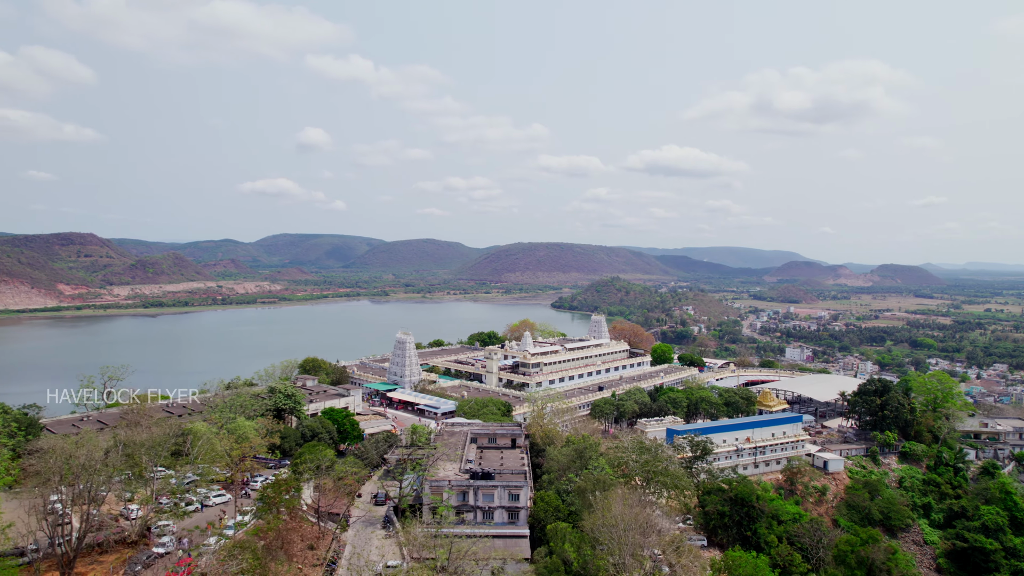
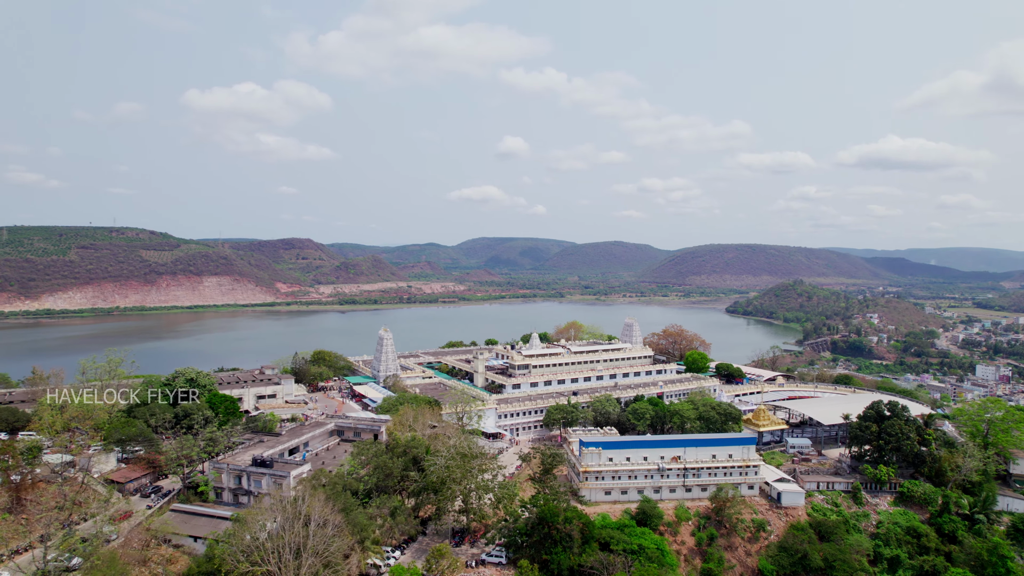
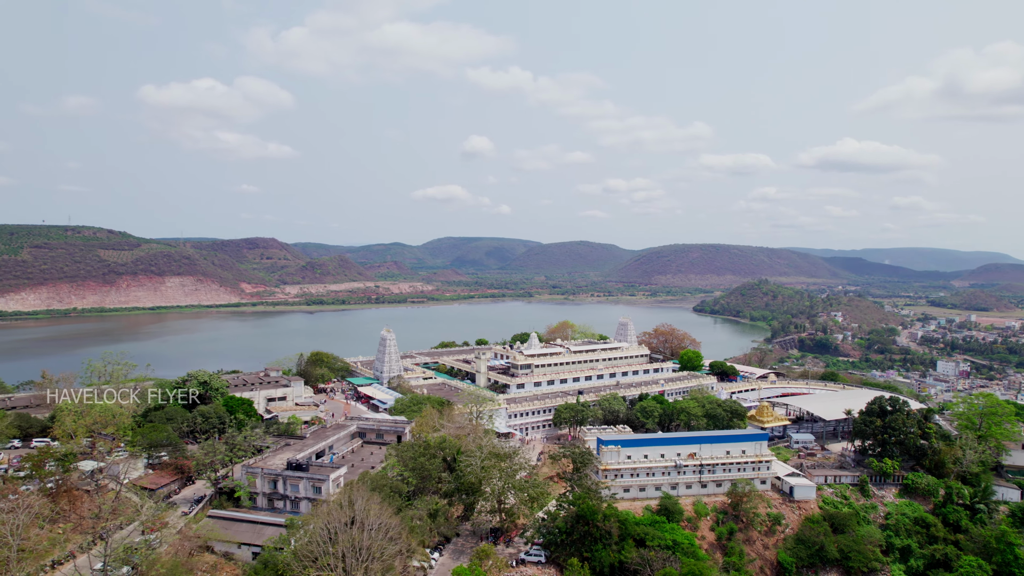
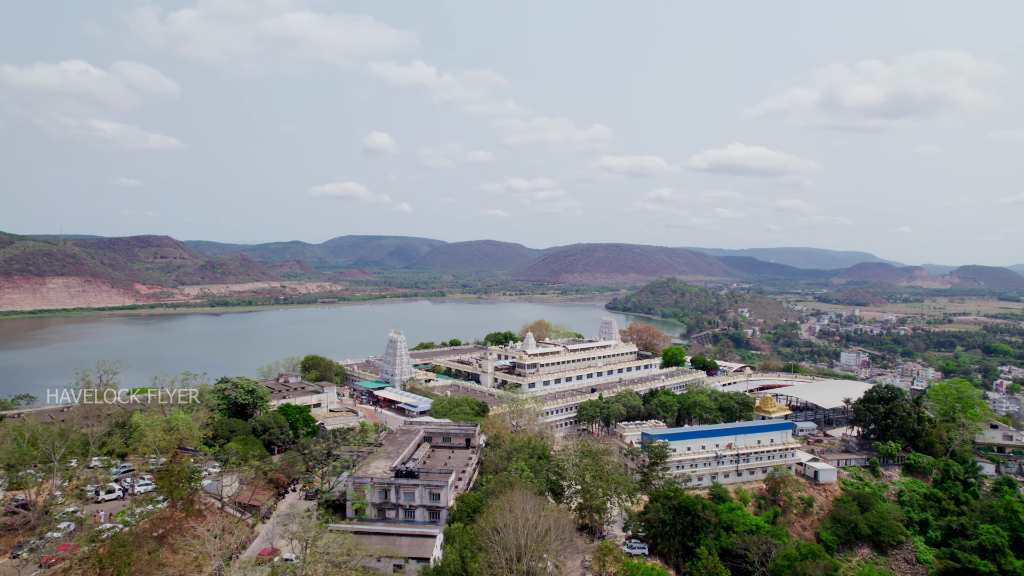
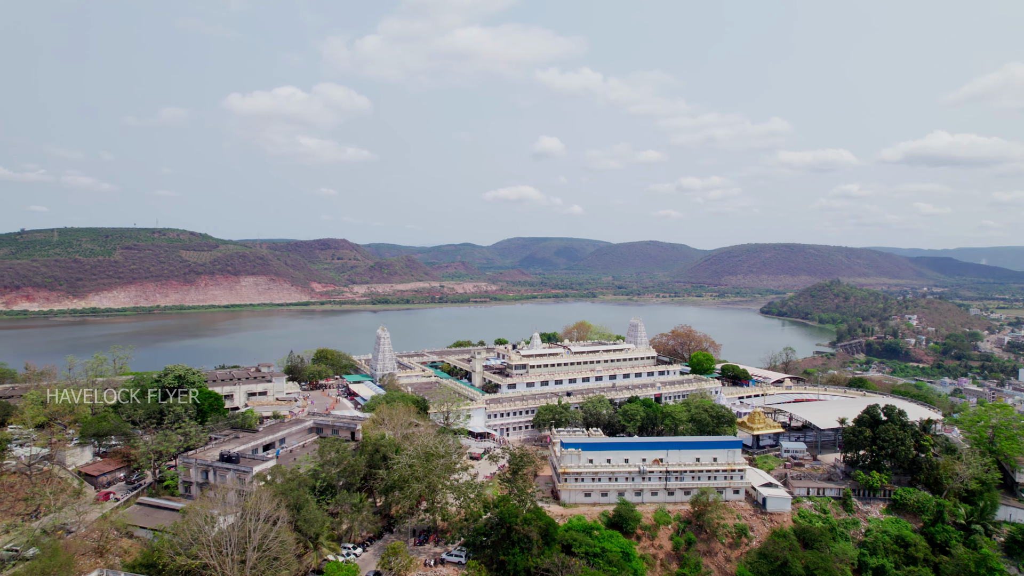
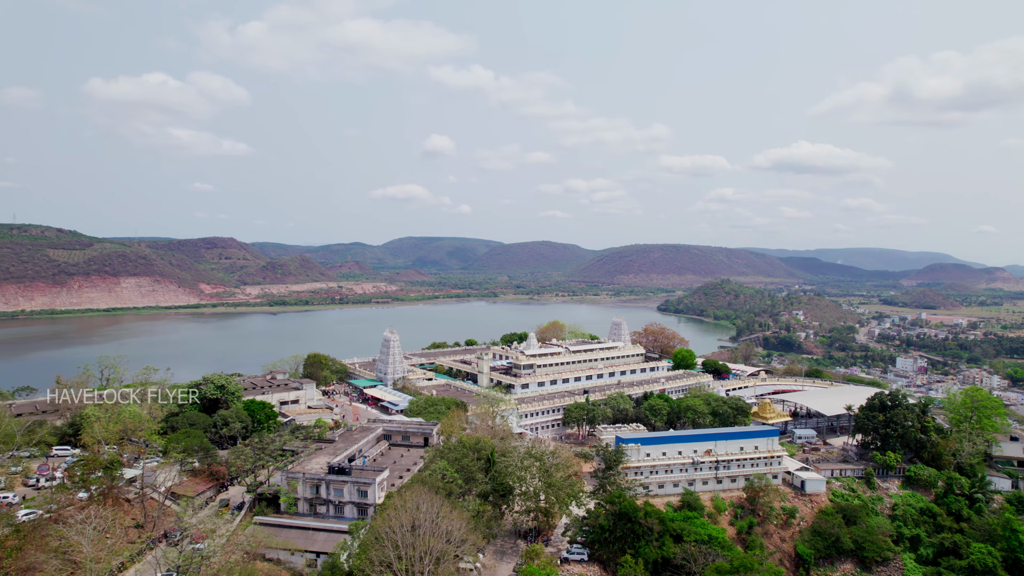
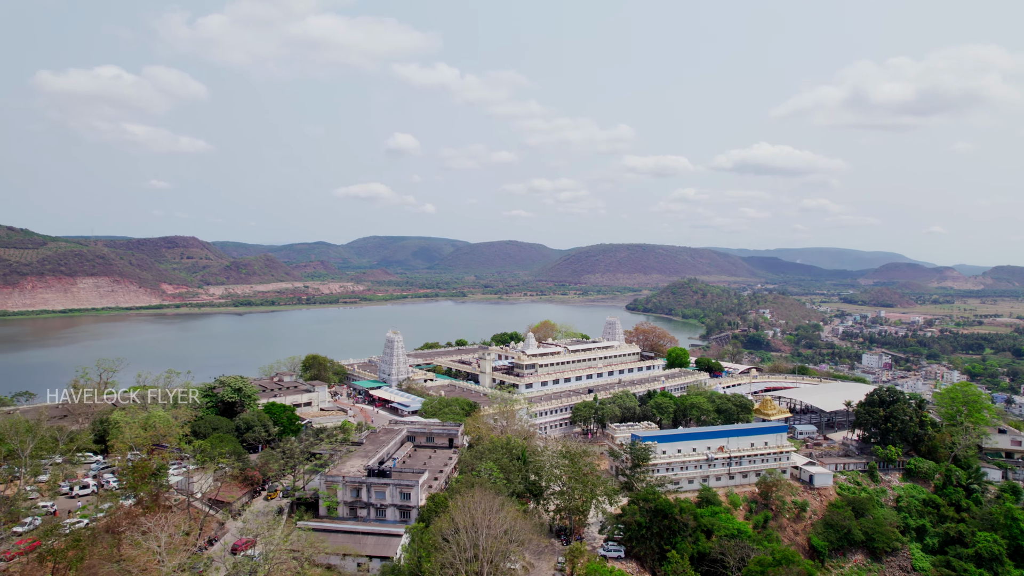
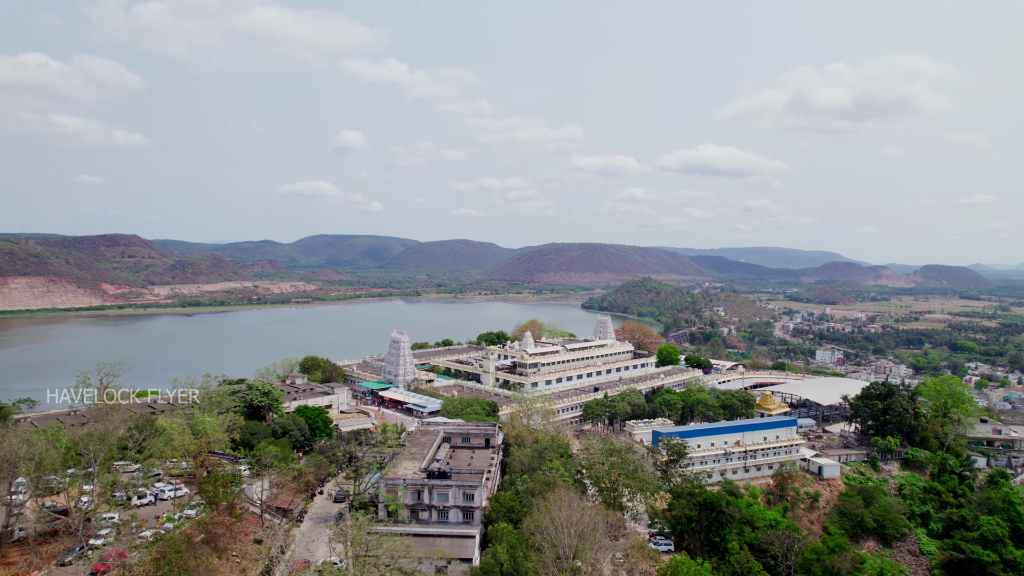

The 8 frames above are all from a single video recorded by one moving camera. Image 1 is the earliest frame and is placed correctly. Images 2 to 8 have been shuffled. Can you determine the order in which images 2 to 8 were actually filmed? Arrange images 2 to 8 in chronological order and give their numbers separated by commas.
8, 4, 7, 6, 3, 2, 5
